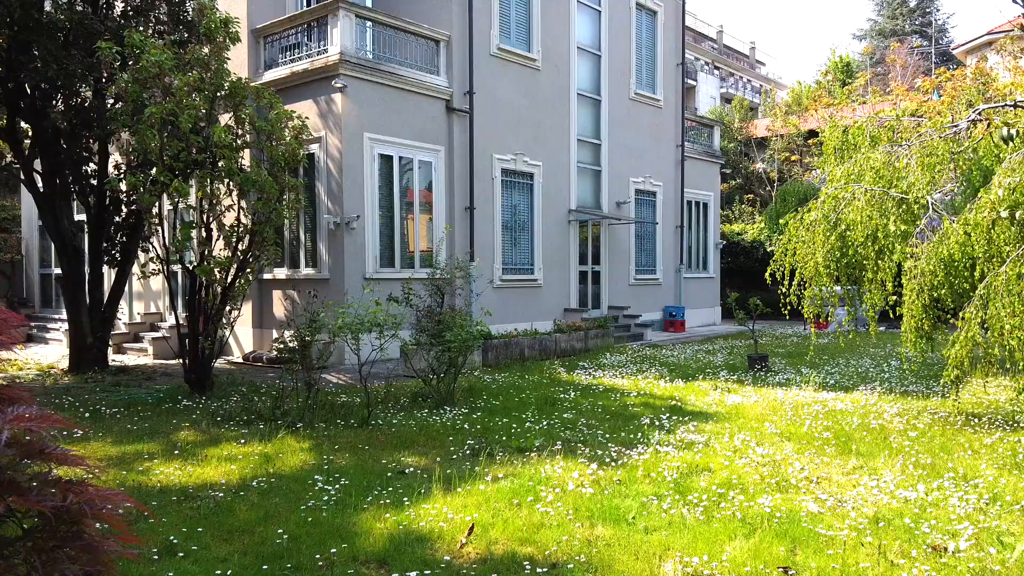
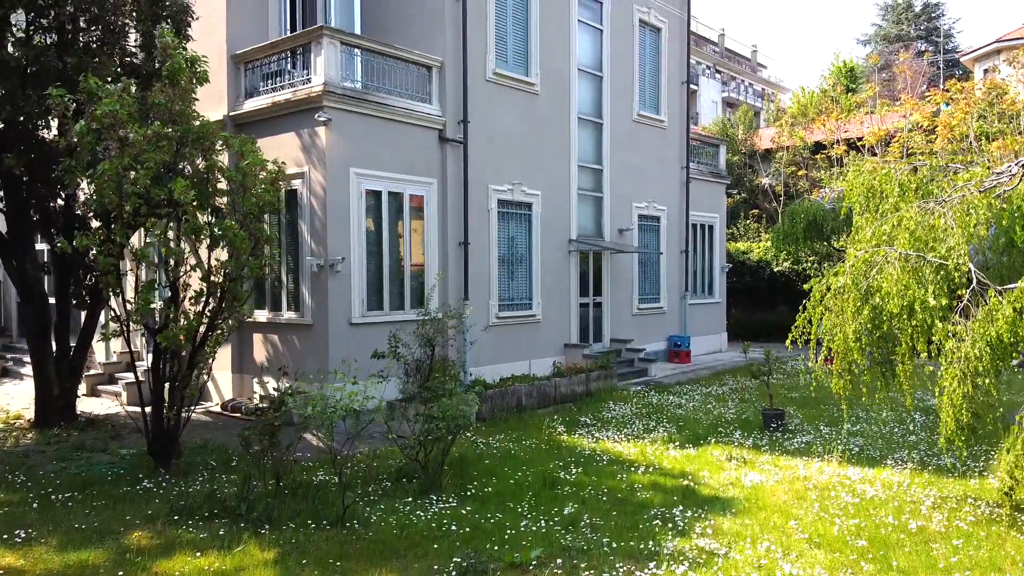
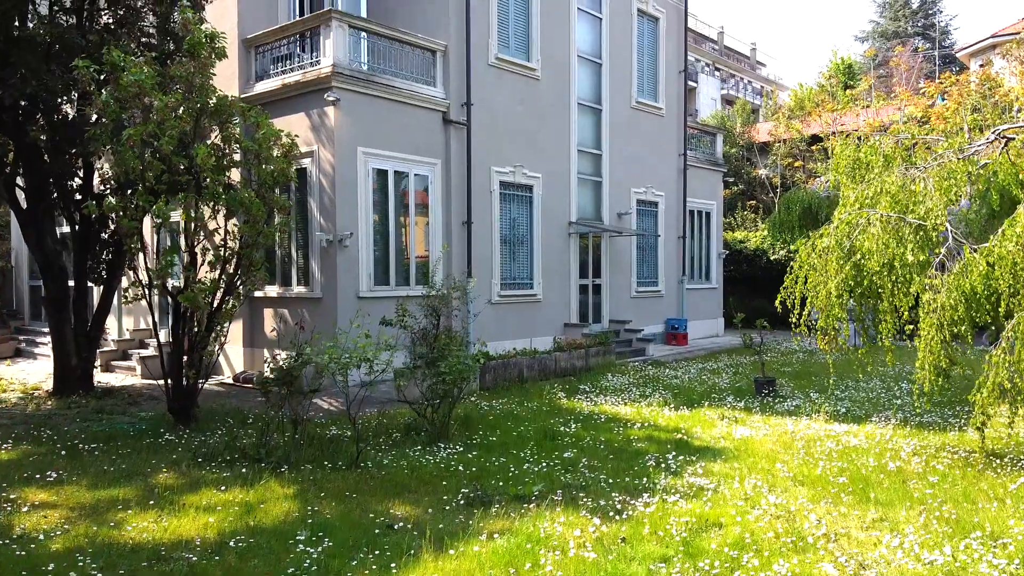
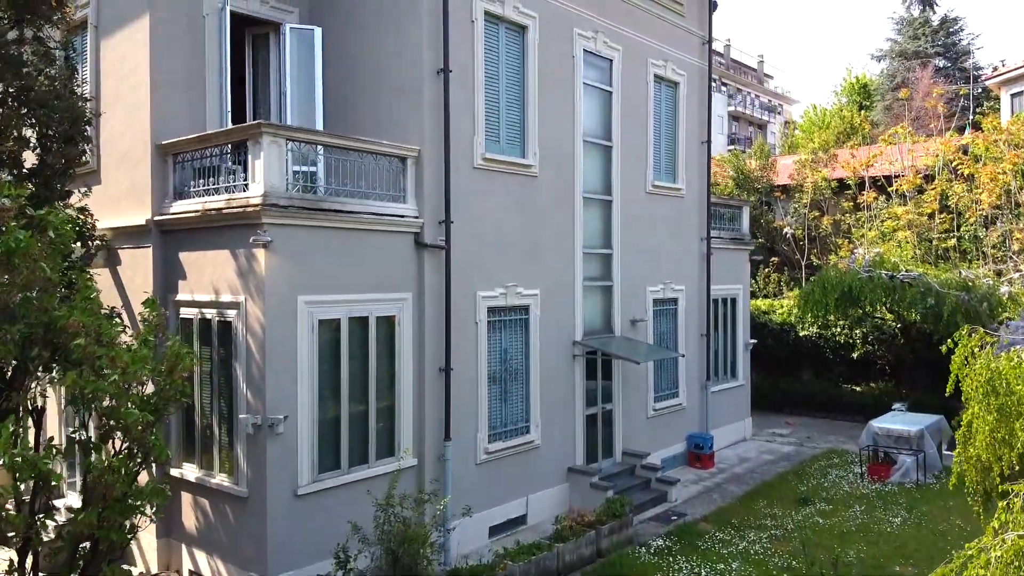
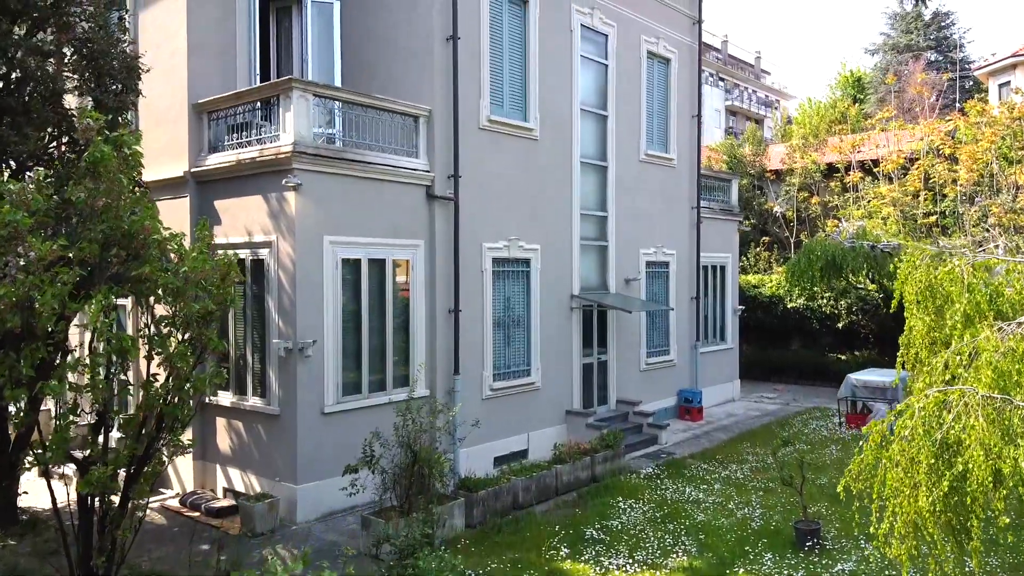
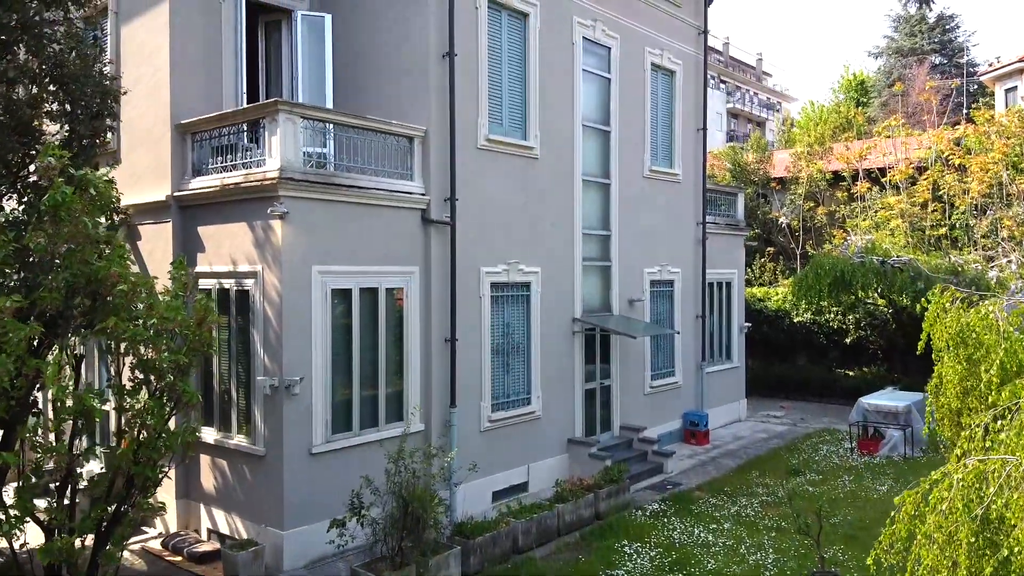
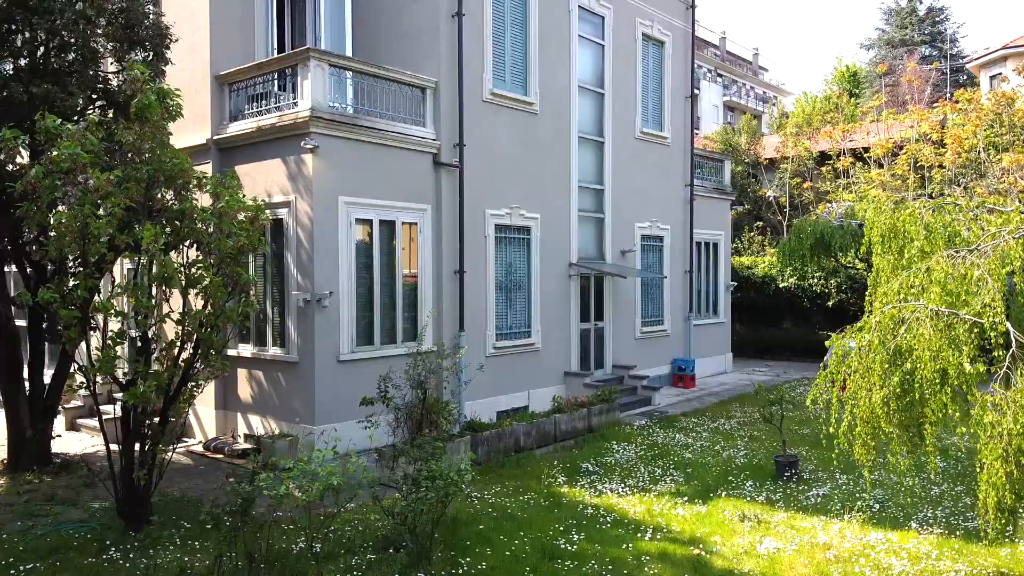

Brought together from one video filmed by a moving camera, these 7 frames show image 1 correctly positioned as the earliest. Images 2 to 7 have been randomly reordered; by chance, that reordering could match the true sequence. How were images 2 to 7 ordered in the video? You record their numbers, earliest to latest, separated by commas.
3, 2, 7, 5, 6, 4
